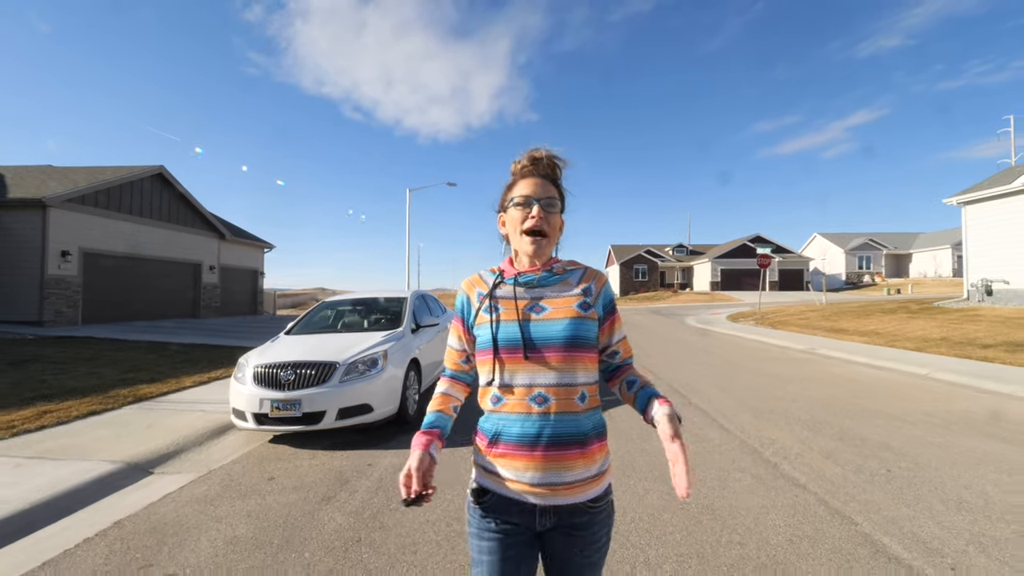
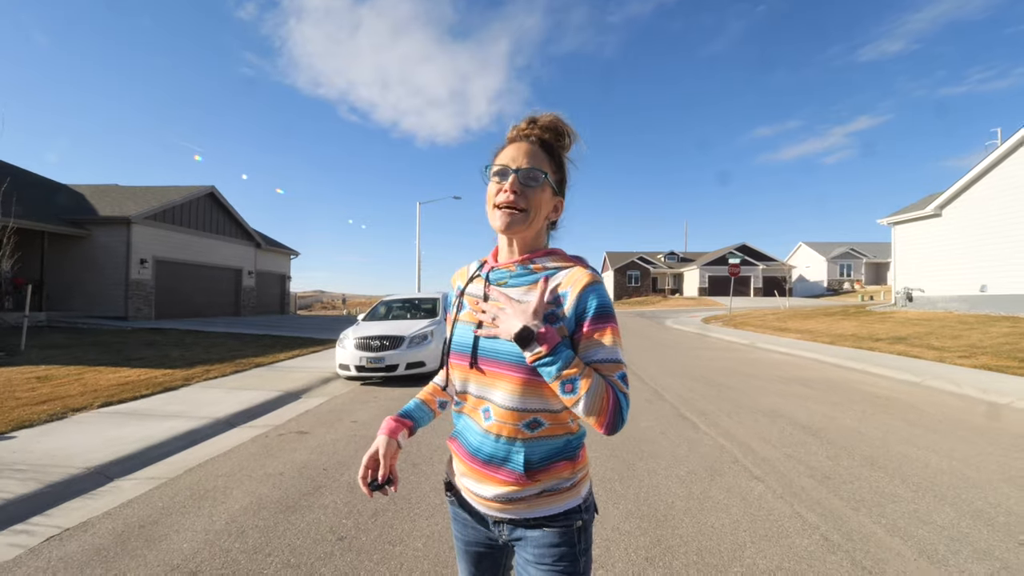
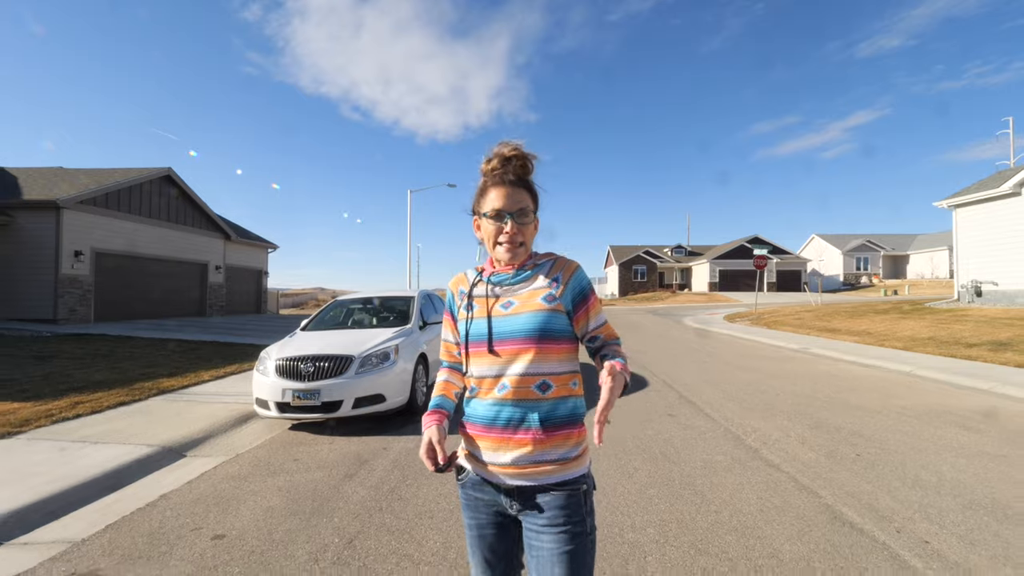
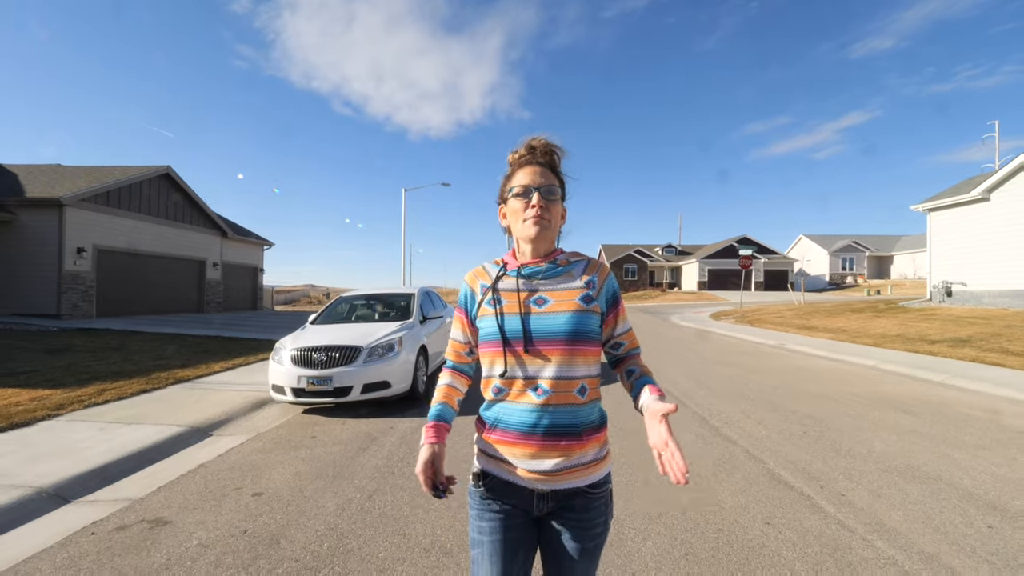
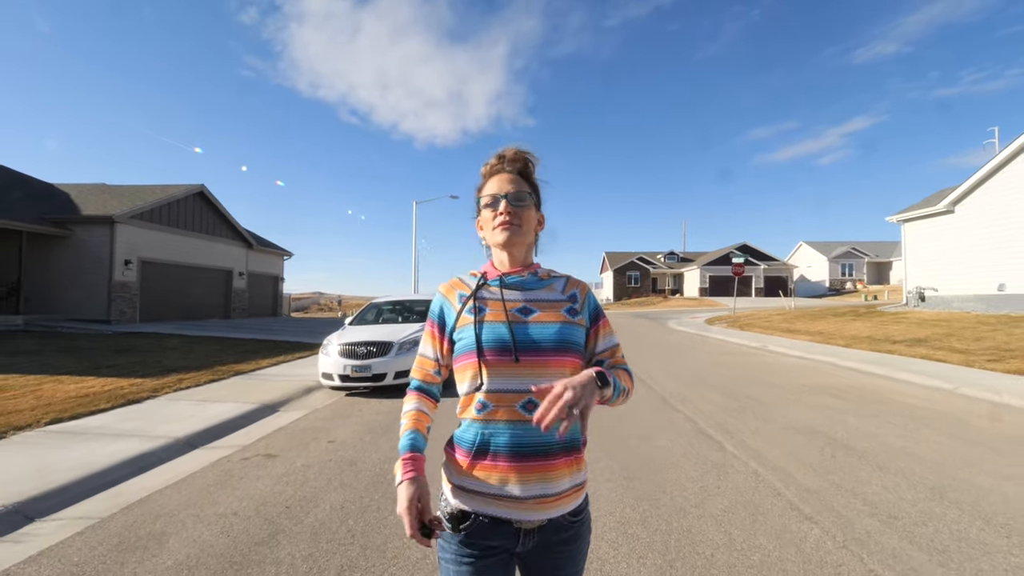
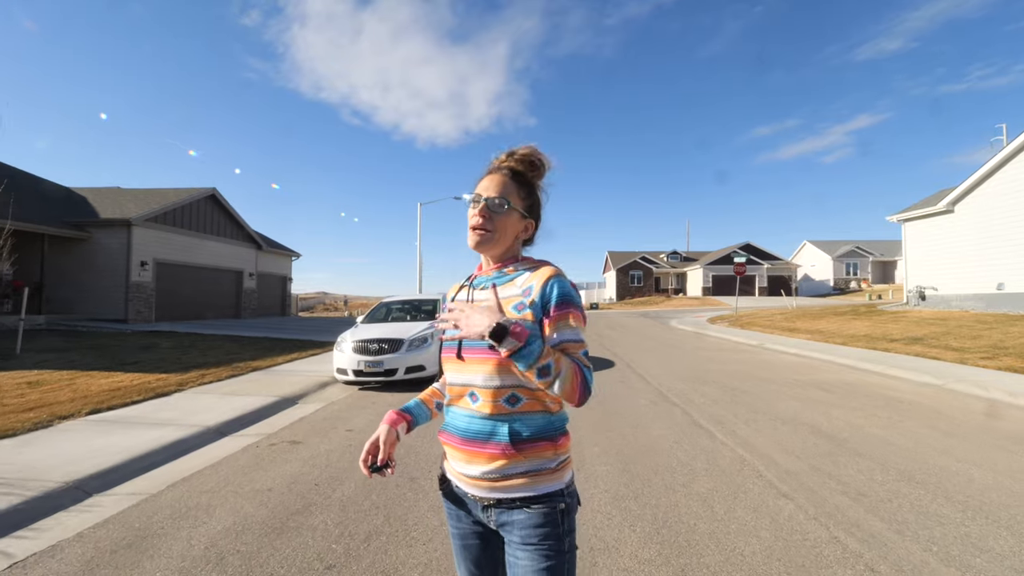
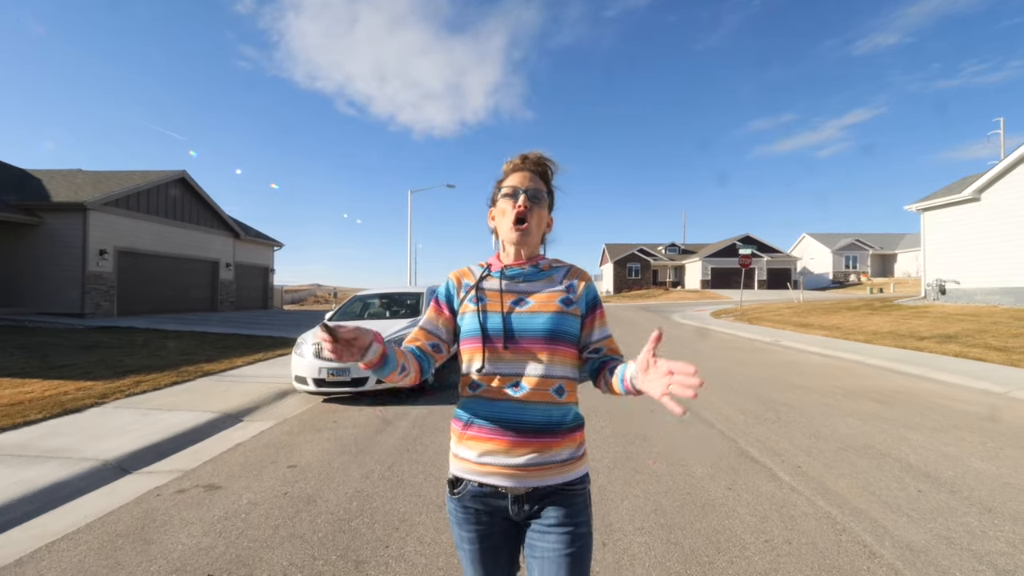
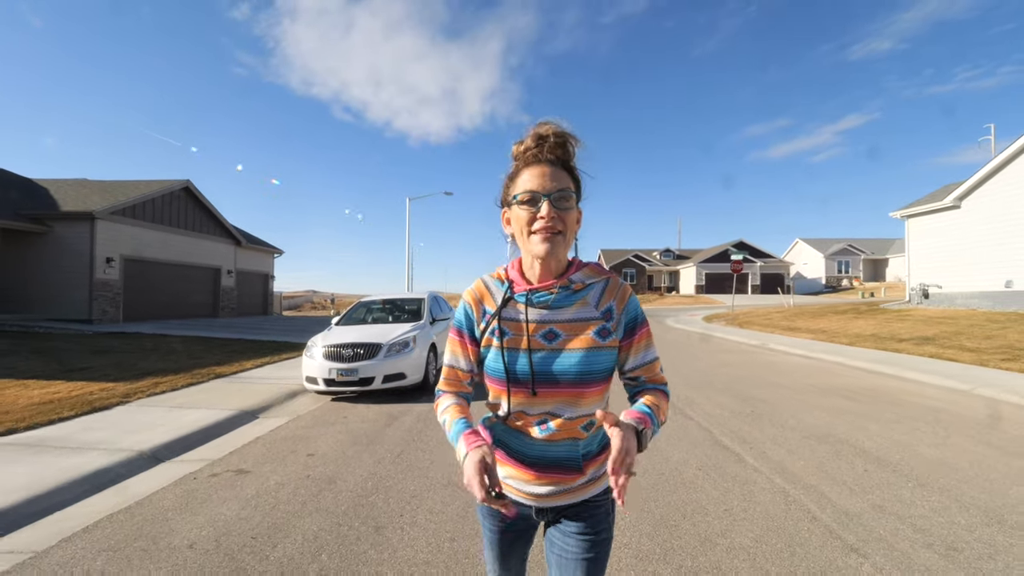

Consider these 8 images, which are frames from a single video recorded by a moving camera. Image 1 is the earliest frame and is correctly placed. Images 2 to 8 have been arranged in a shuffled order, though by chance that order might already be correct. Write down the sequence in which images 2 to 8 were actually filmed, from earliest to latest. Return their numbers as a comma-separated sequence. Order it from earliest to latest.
3, 4, 7, 8, 5, 6, 2
